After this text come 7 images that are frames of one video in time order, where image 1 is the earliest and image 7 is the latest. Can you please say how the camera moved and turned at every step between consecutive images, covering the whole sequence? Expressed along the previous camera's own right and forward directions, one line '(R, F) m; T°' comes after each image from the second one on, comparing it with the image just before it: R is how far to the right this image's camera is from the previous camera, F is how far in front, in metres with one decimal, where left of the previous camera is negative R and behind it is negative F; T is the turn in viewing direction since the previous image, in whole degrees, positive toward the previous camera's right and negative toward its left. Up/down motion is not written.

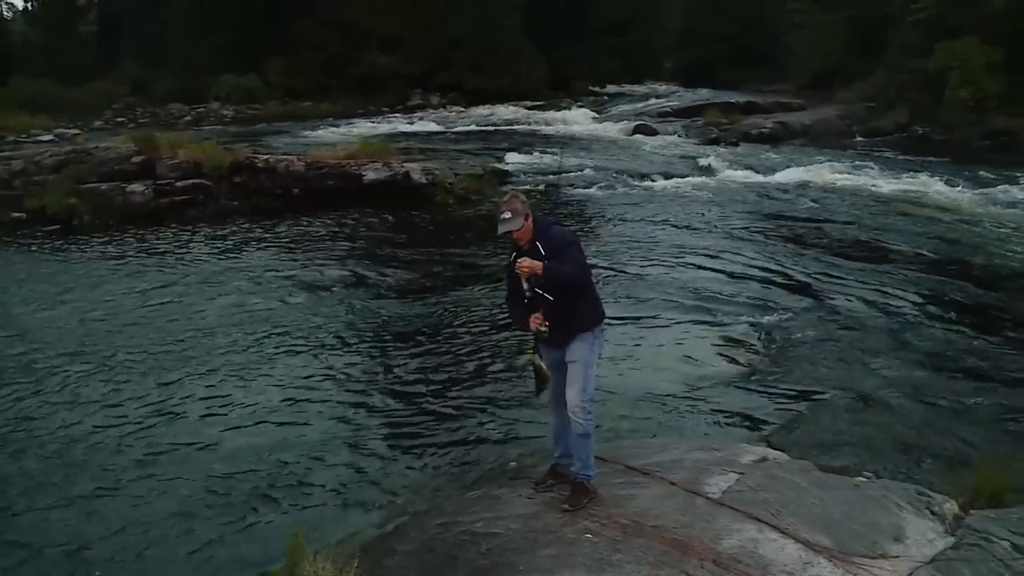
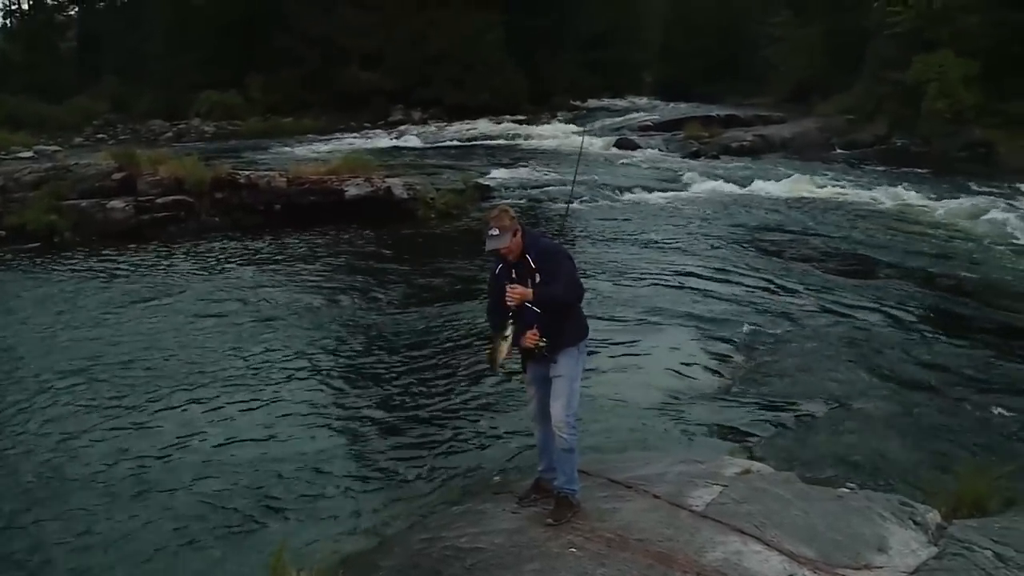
(+0.1, 0.0) m; 0°
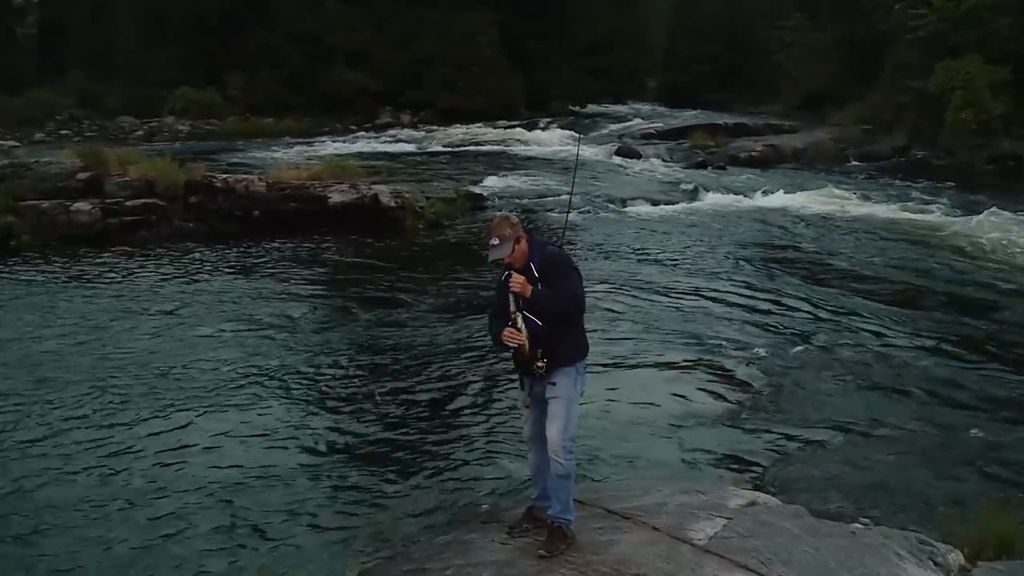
(0.0, +0.5) m; 0°
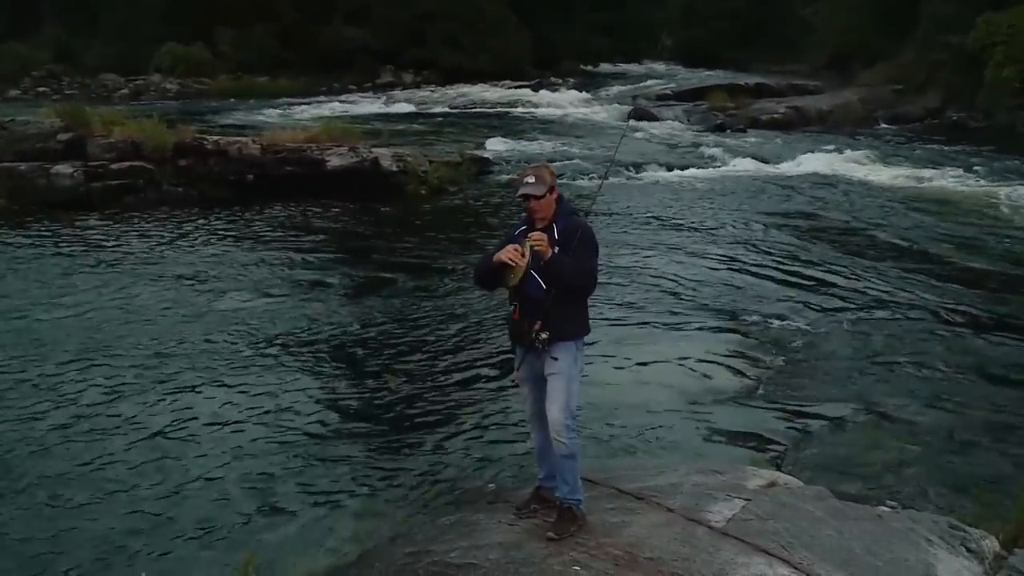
(0.0, +0.4) m; 0°
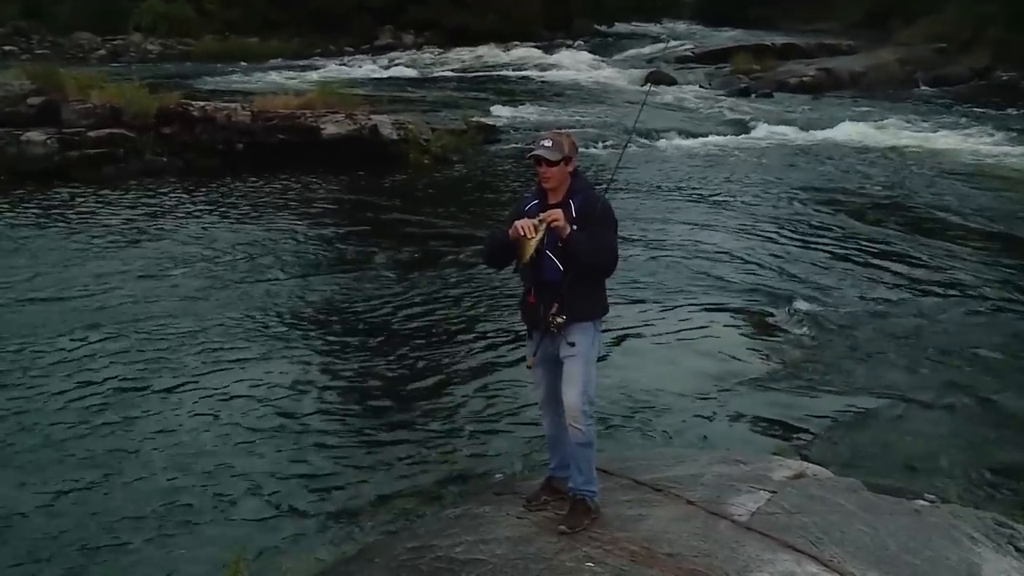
(0.0, +0.4) m; 0°
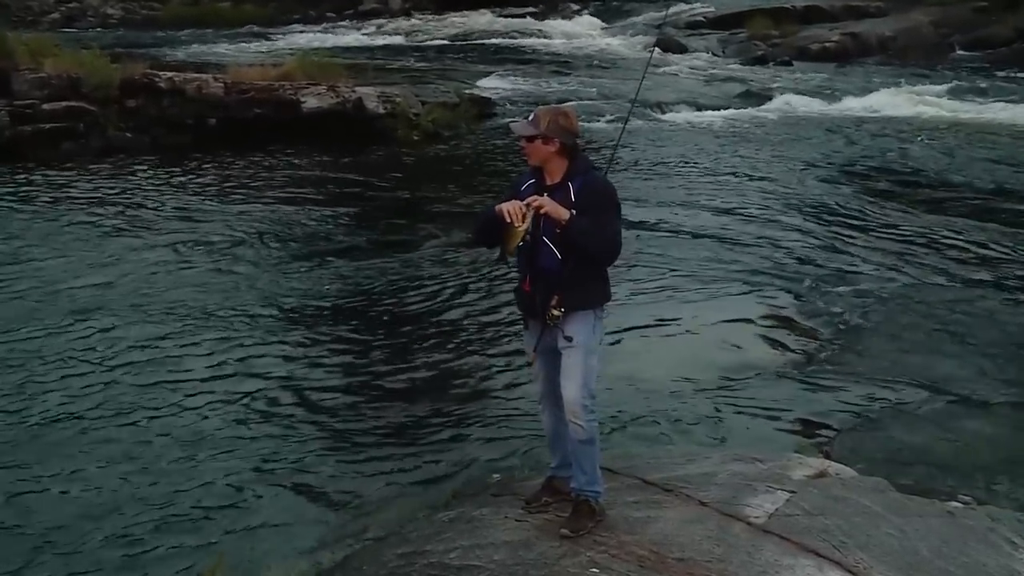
(0.0, +0.5) m; 0°
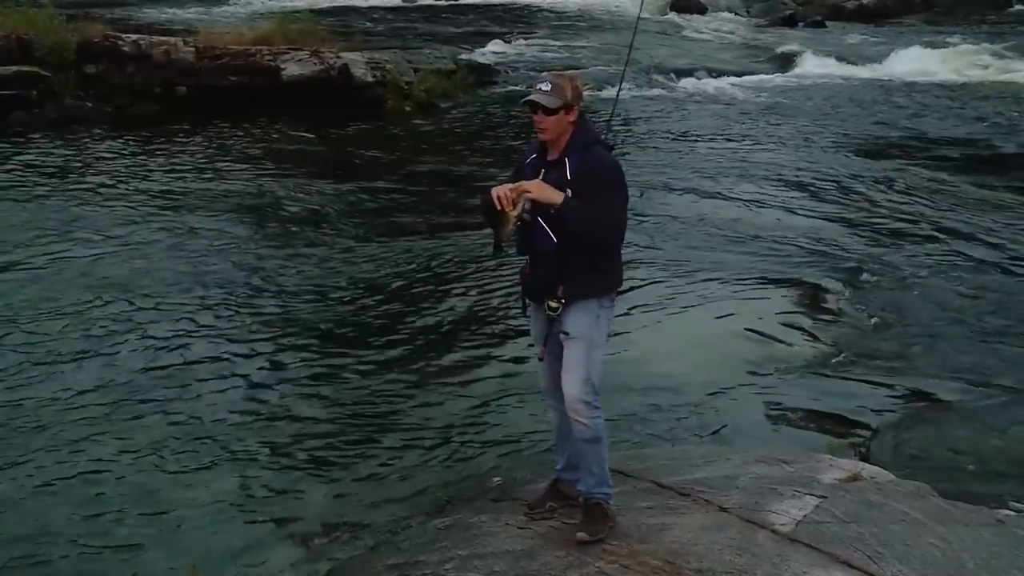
(0.0, +0.5) m; 0°
